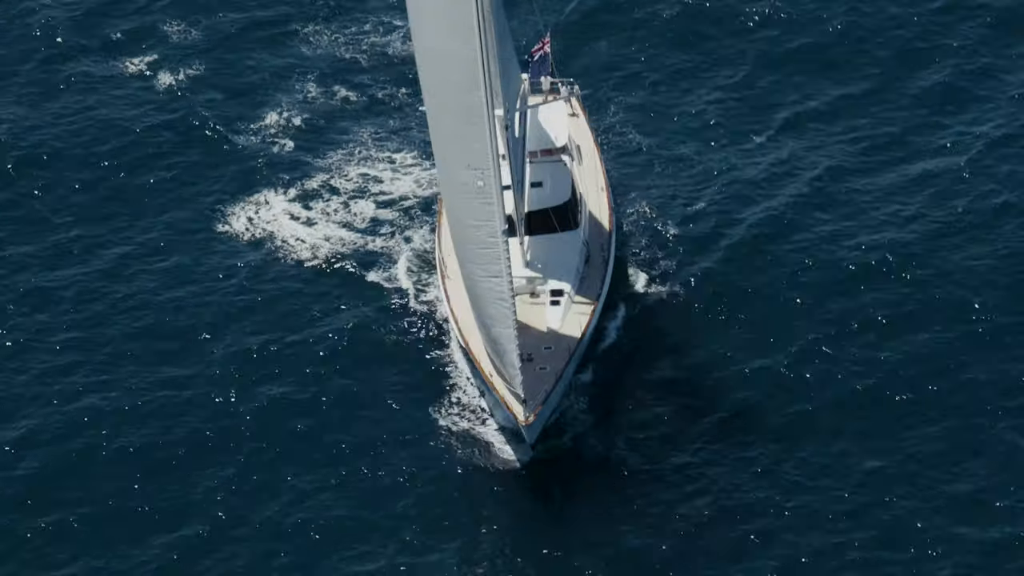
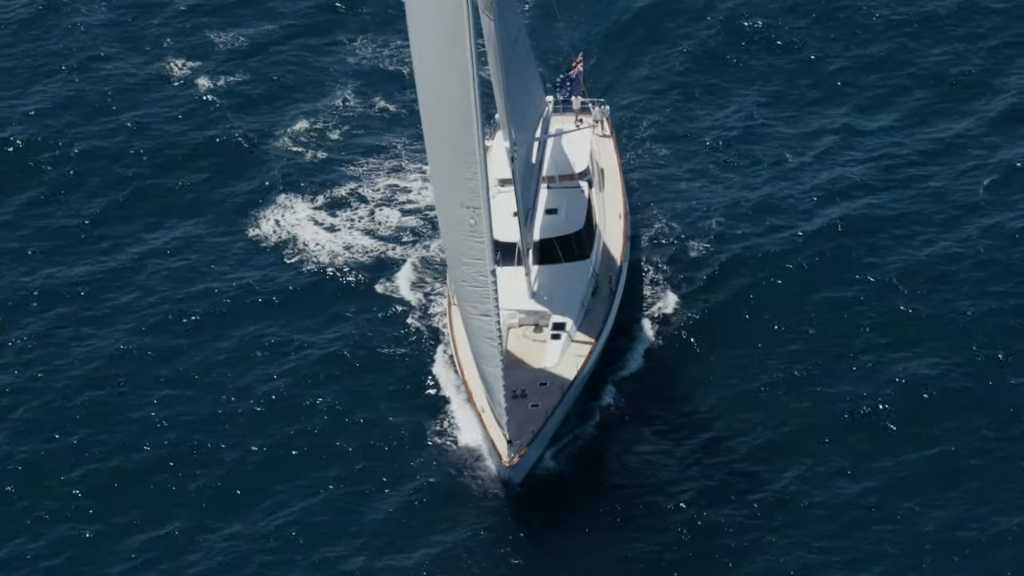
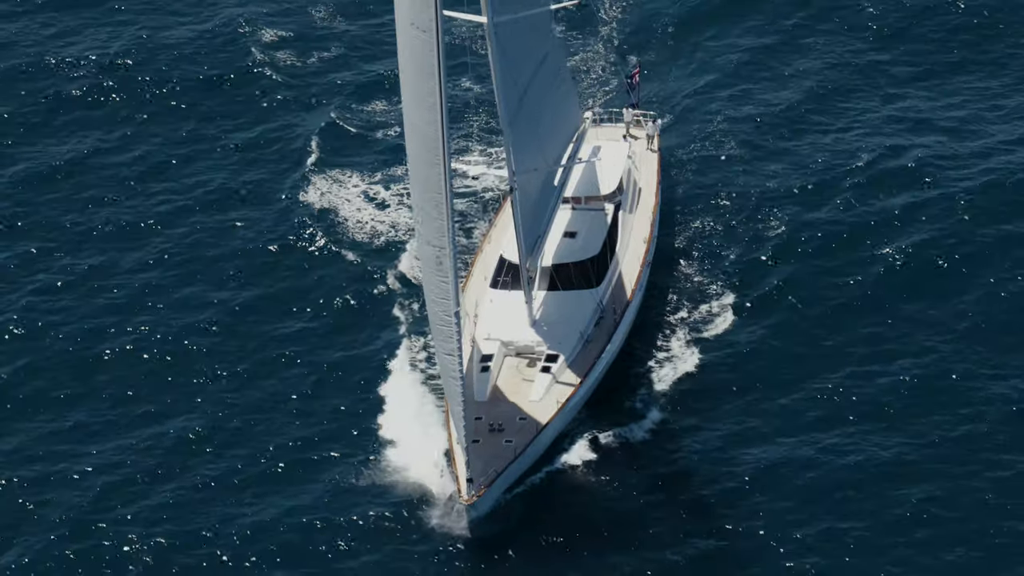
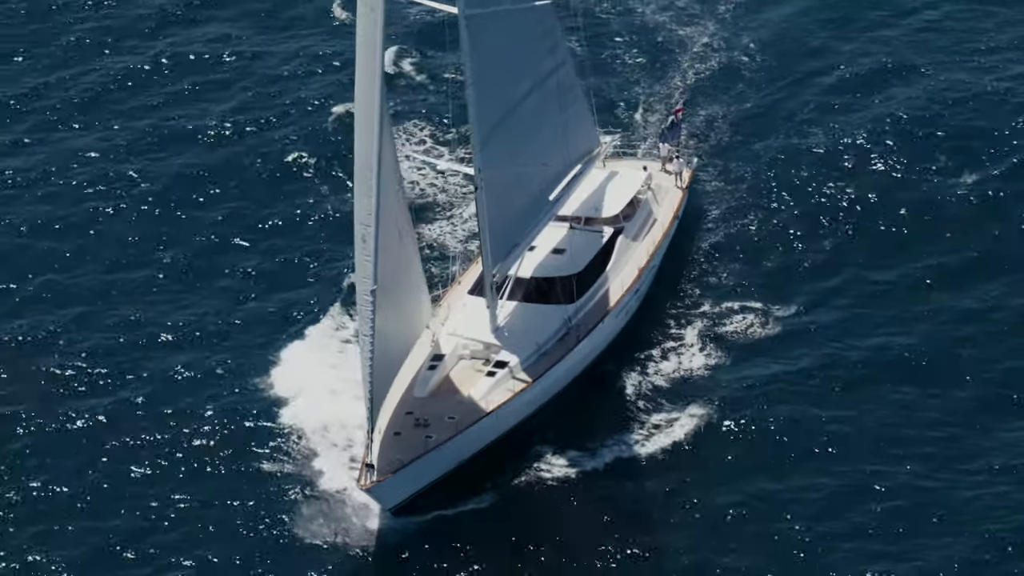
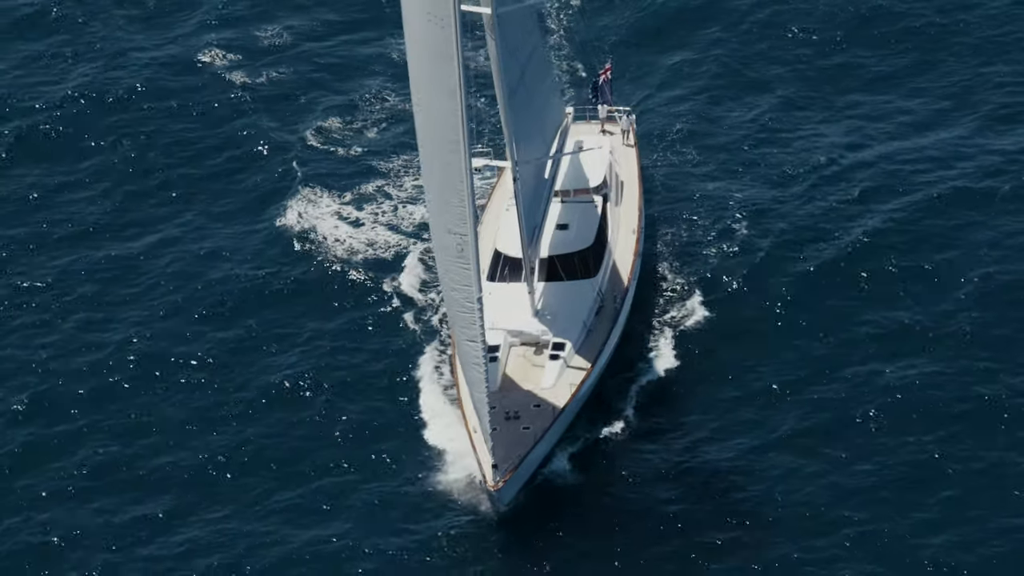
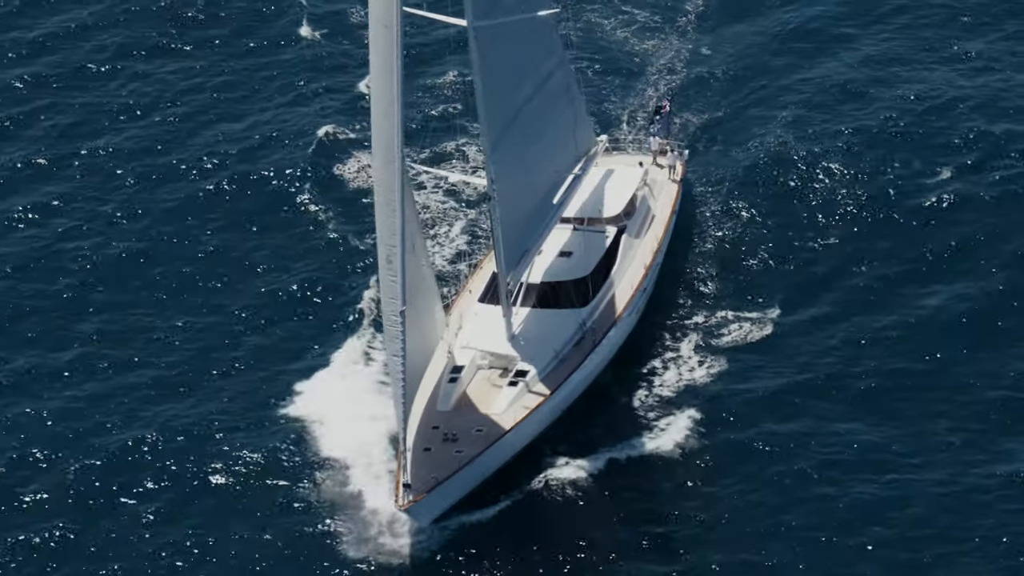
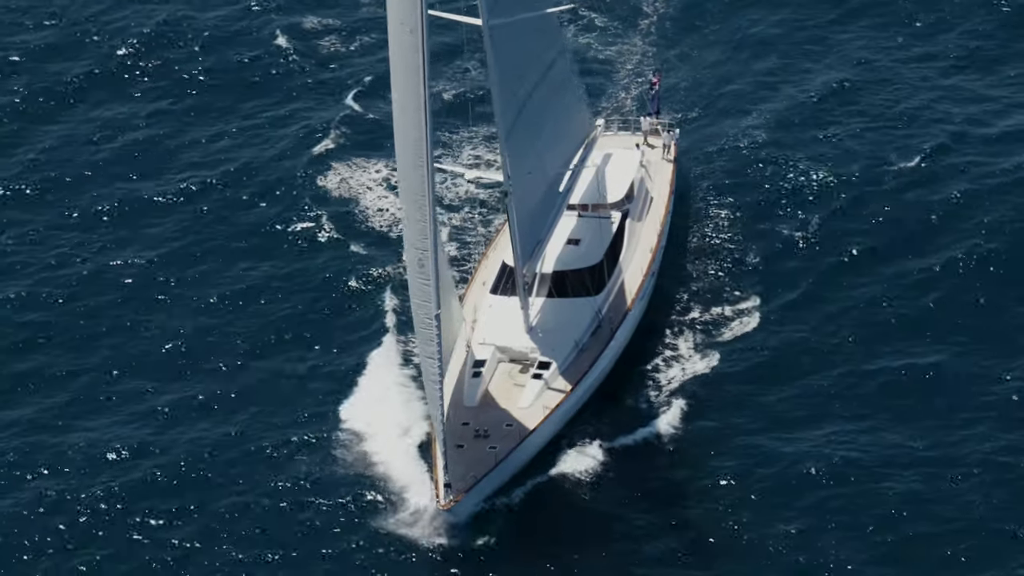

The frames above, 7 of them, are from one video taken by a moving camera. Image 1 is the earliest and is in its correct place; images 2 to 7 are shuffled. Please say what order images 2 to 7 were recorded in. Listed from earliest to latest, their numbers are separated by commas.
2, 5, 3, 7, 6, 4
